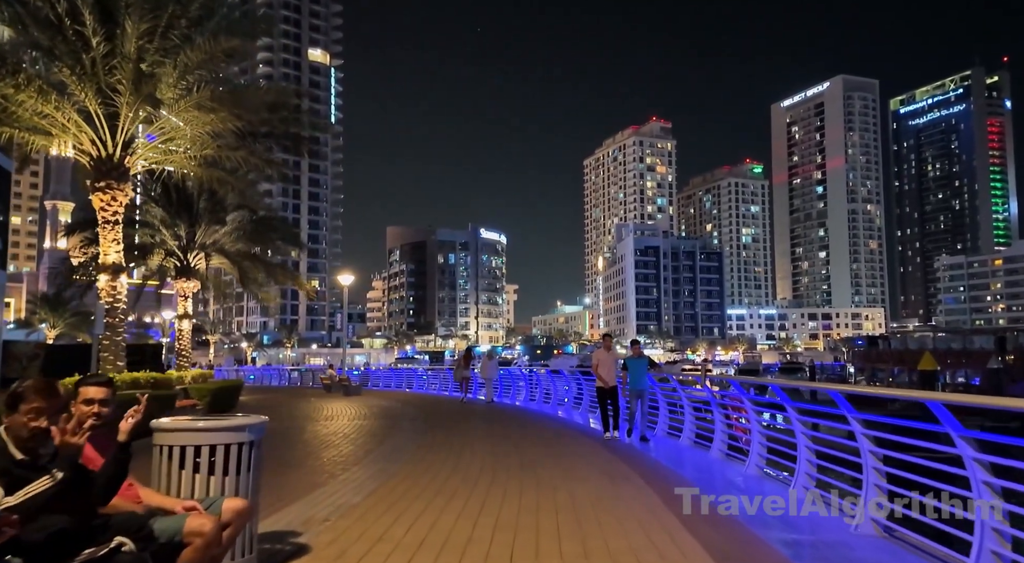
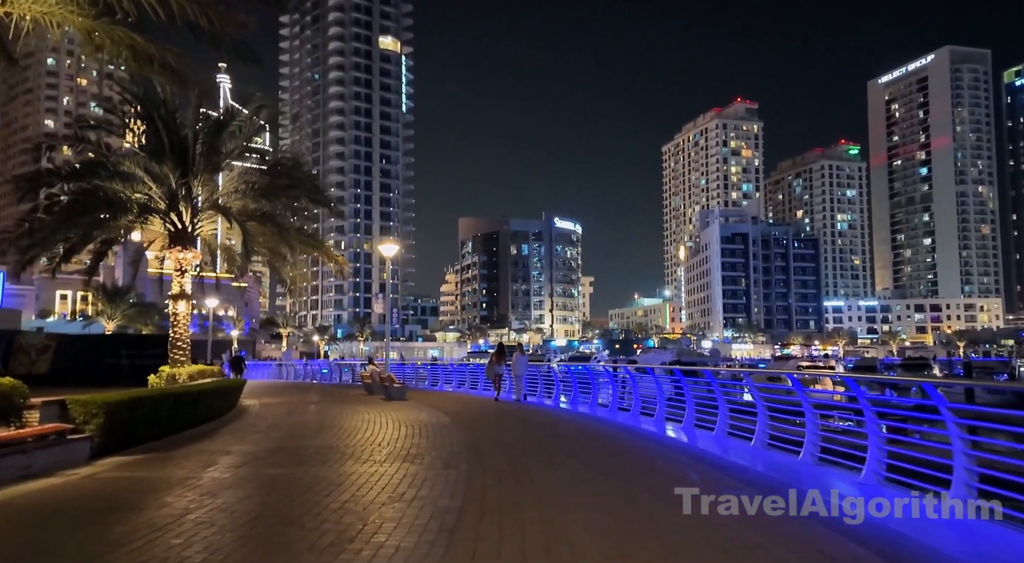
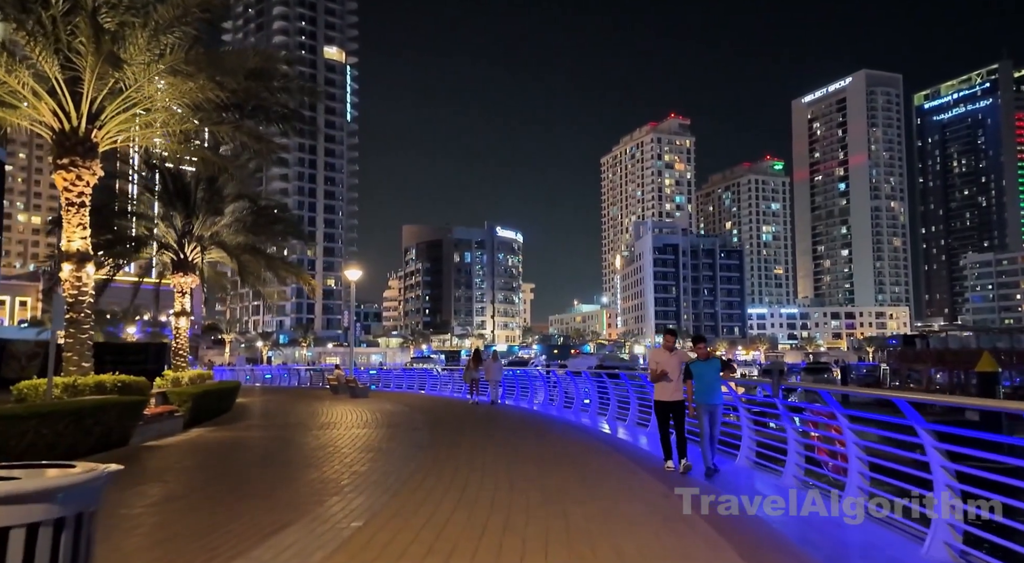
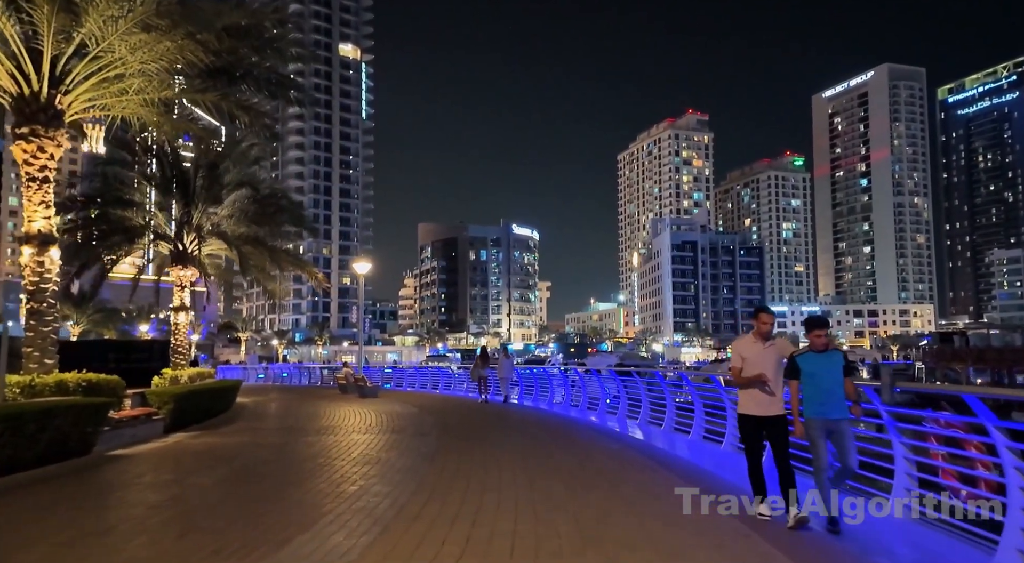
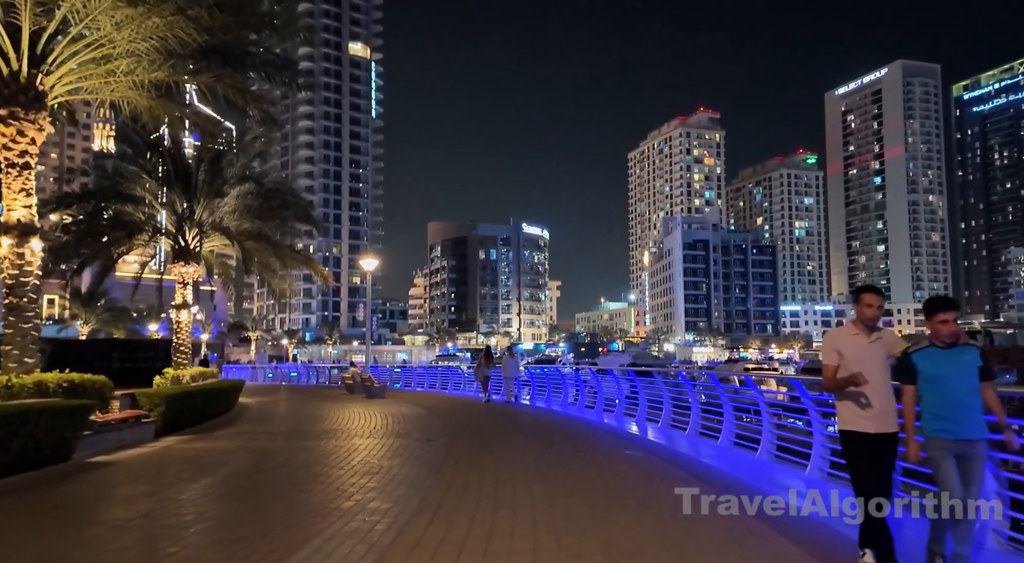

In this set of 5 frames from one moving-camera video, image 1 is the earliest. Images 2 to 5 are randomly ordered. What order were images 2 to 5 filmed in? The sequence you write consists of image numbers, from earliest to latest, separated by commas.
3, 4, 5, 2
